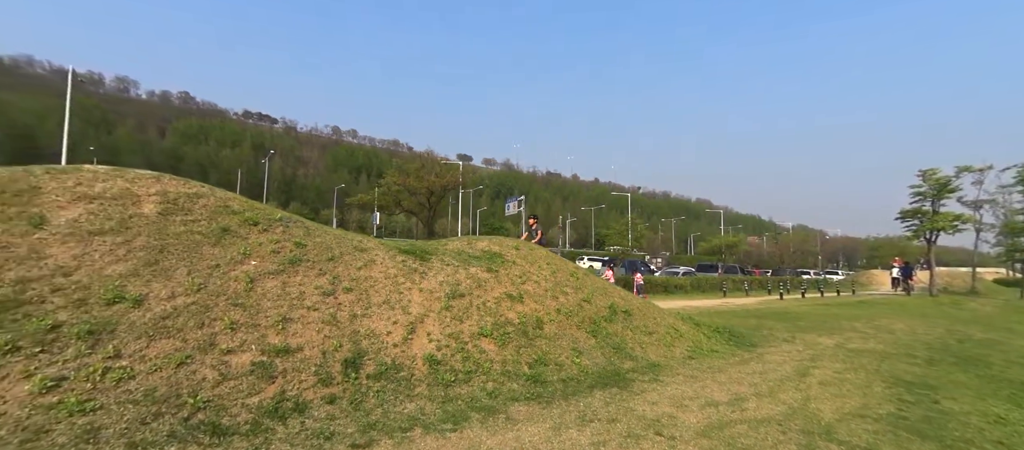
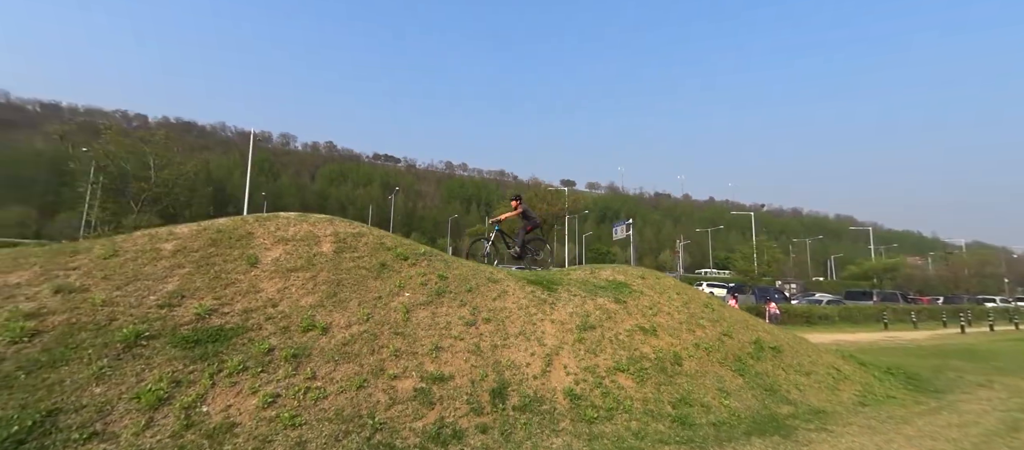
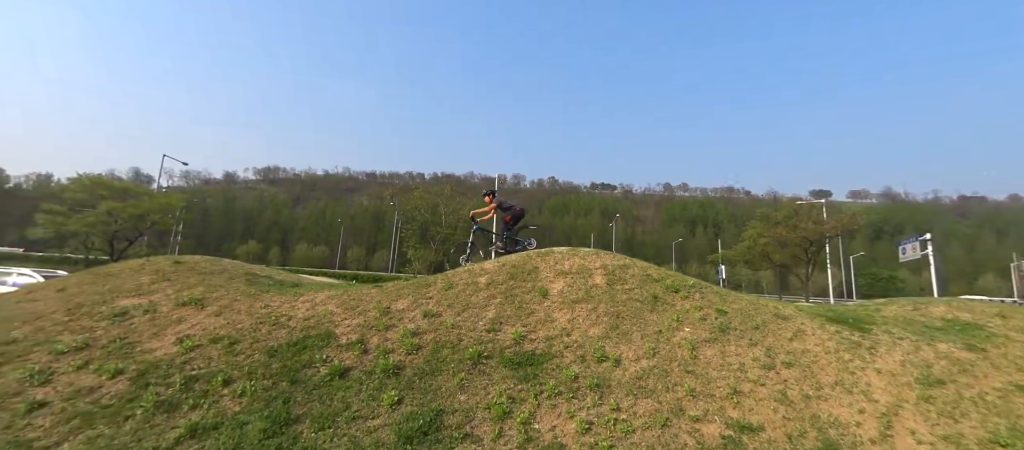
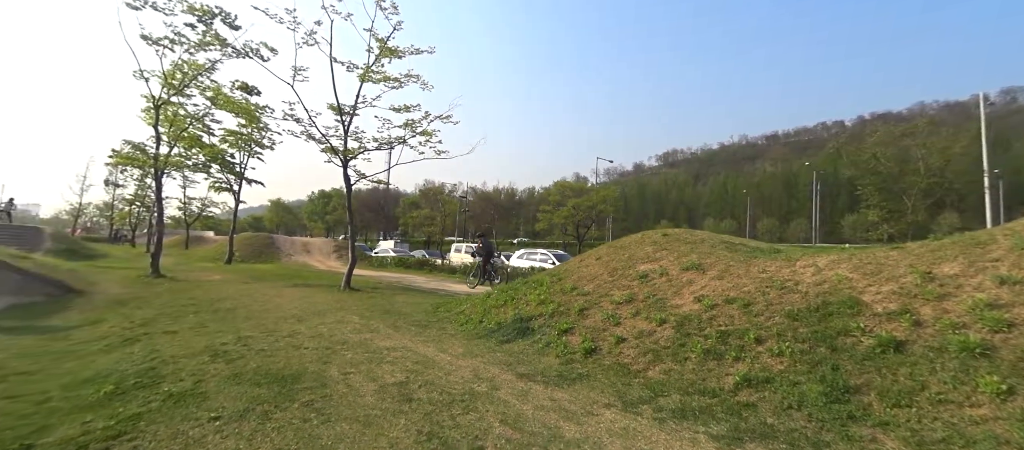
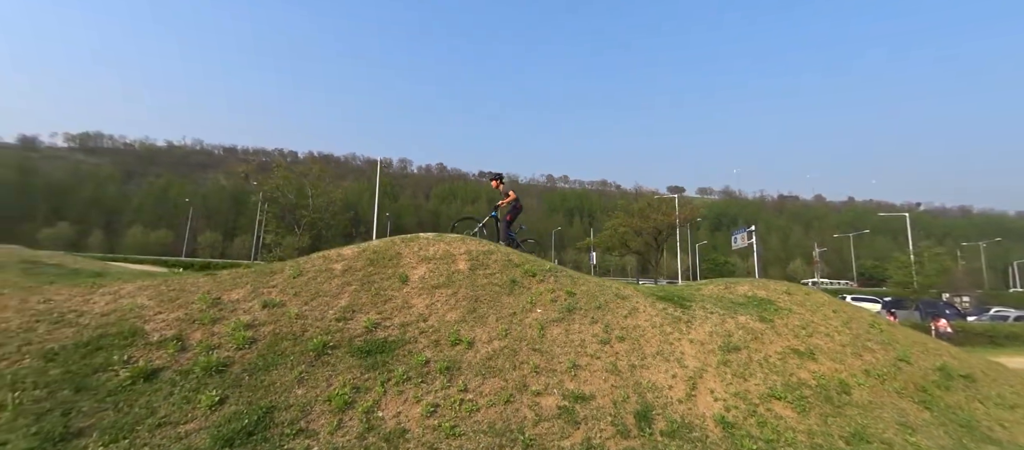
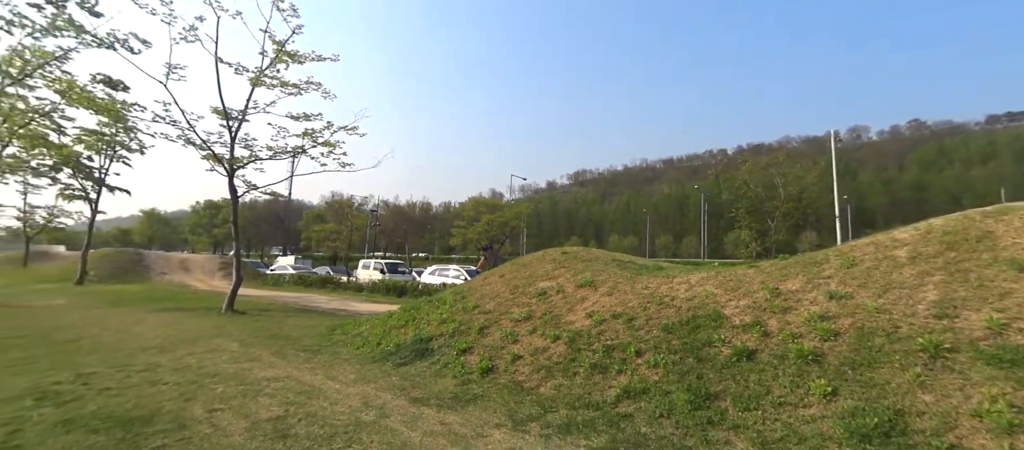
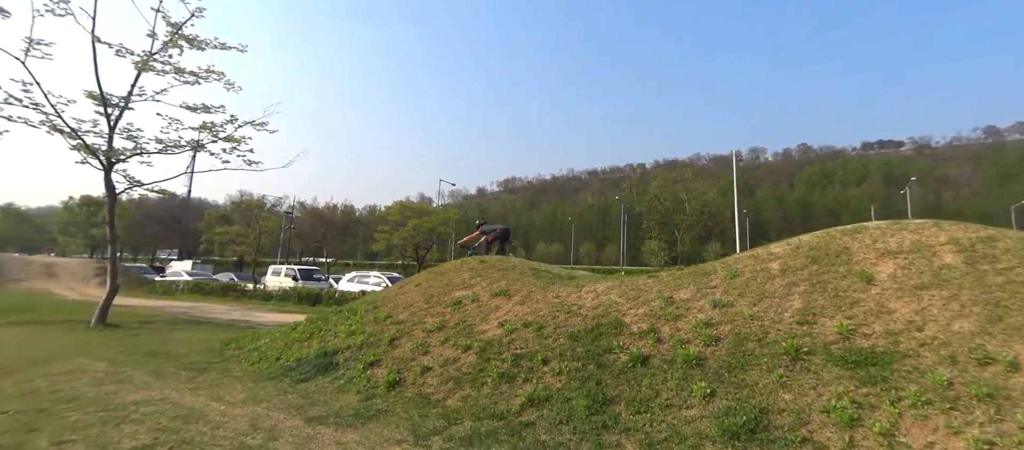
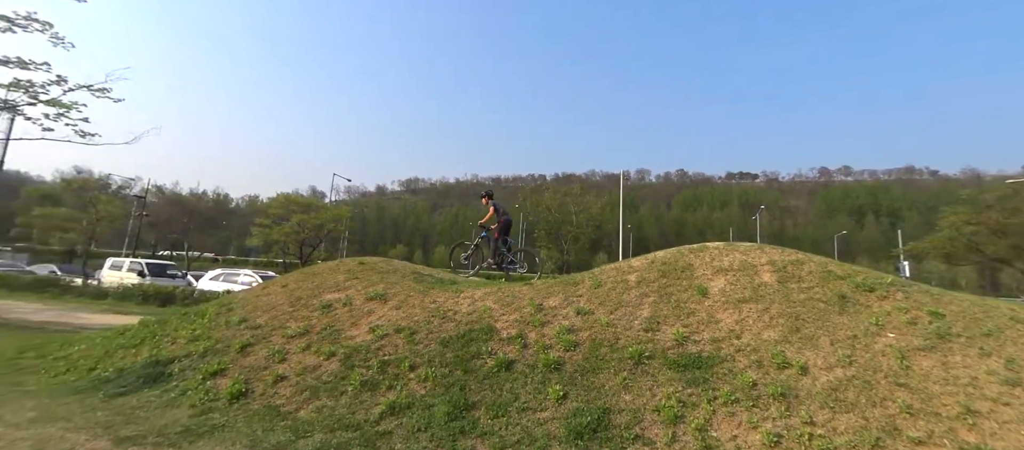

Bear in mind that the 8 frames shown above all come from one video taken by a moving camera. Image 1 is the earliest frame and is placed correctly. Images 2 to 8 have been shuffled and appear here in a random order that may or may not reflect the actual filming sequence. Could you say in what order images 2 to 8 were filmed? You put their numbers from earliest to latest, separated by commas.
2, 5, 3, 8, 7, 6, 4
